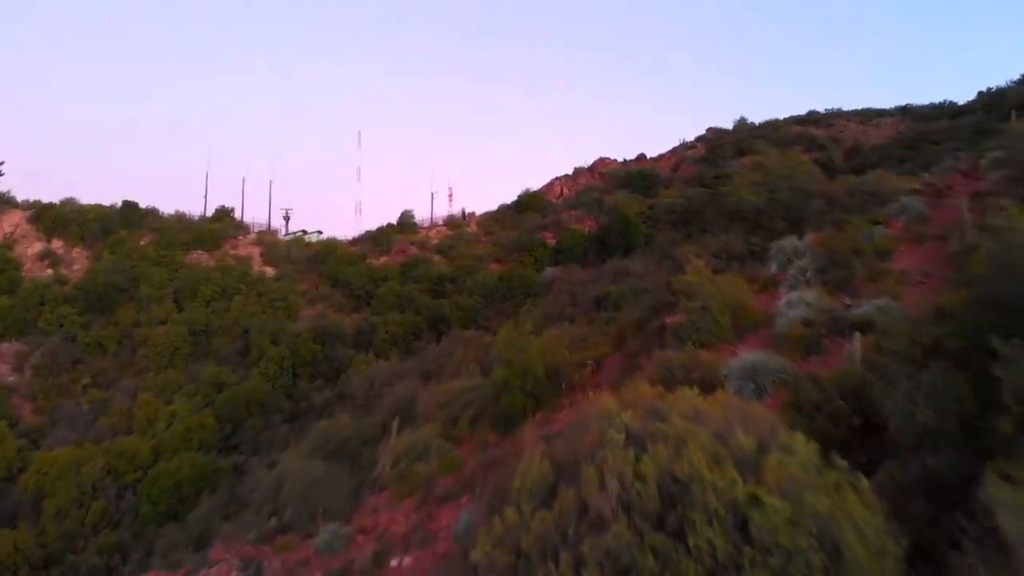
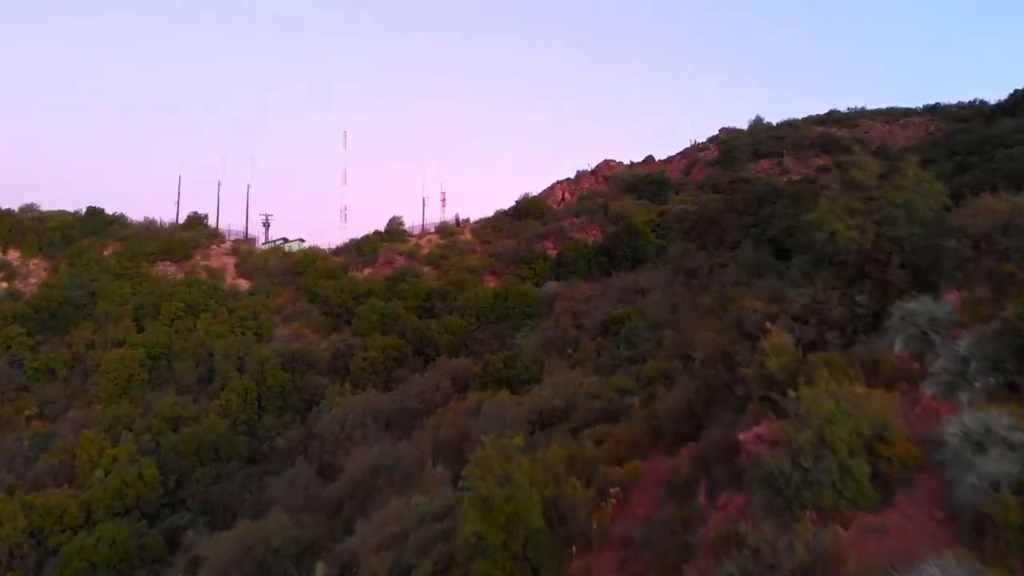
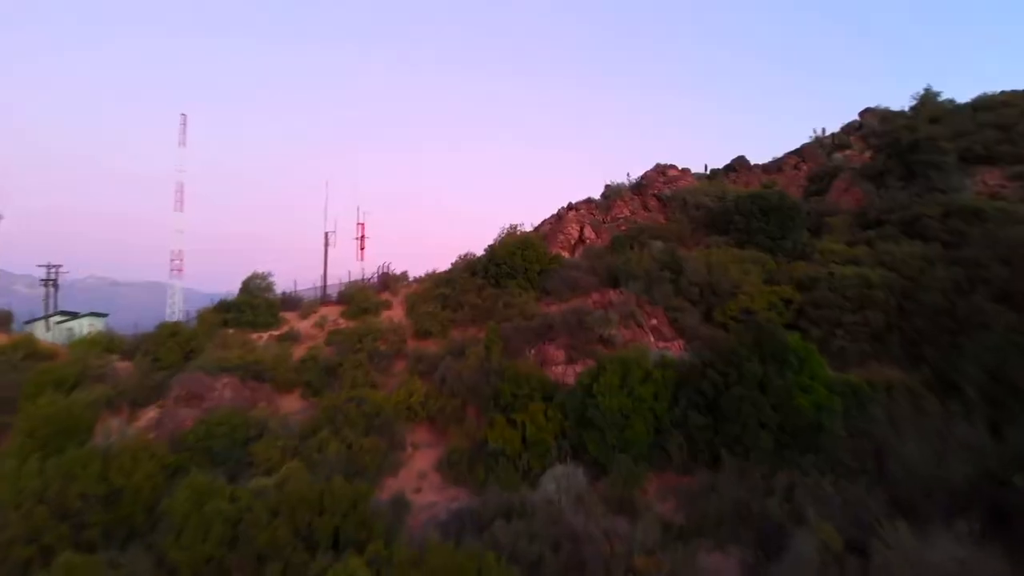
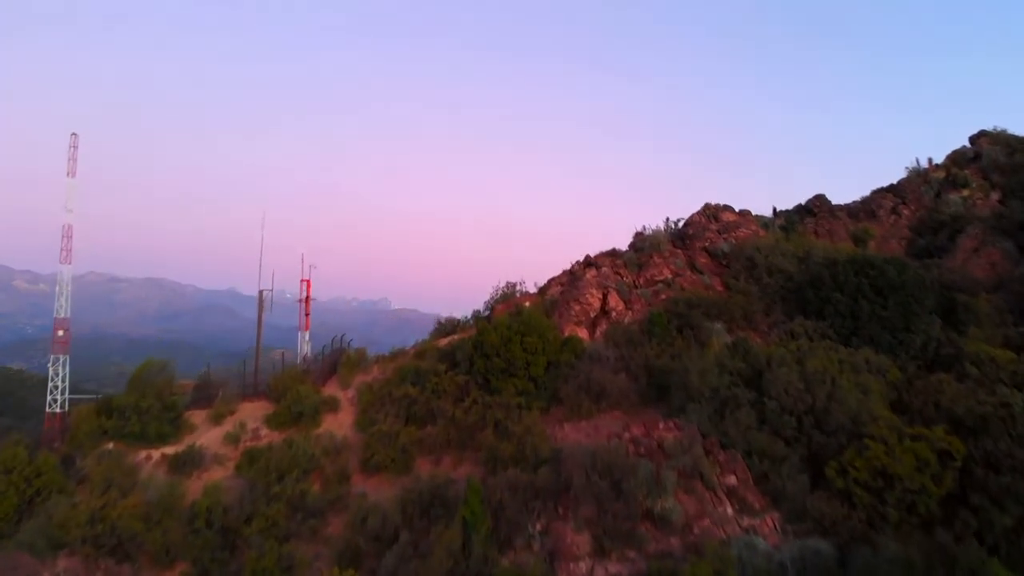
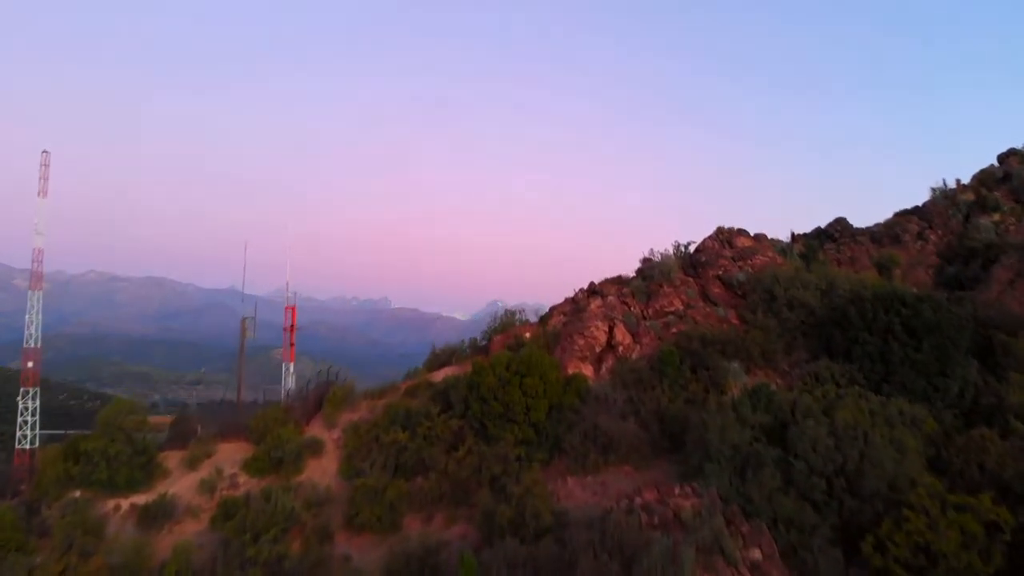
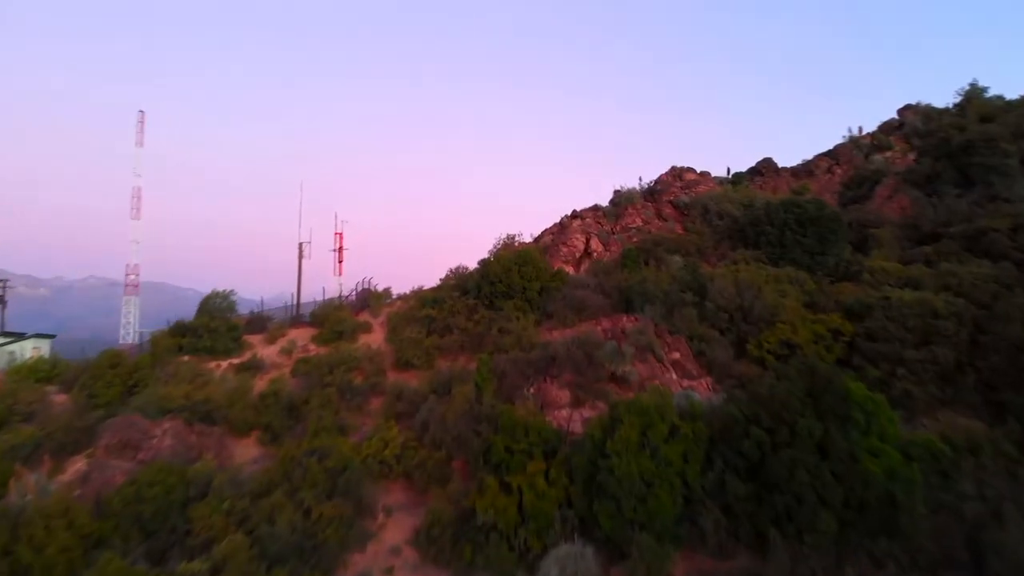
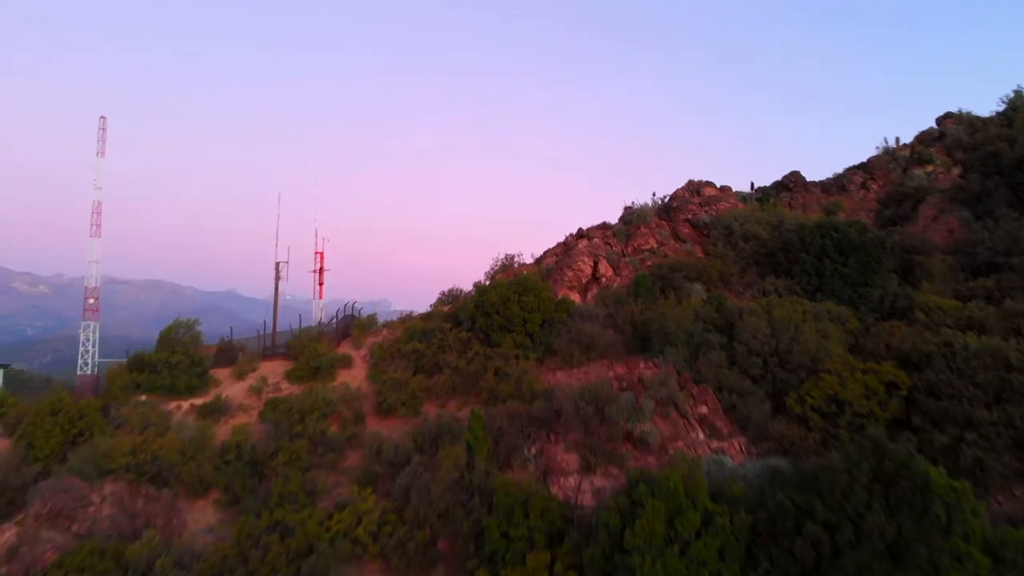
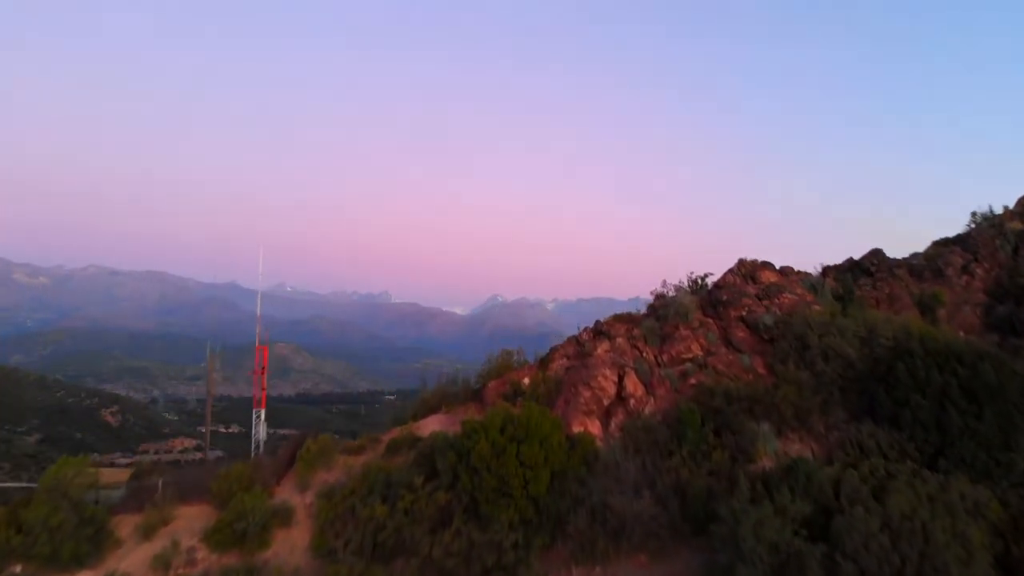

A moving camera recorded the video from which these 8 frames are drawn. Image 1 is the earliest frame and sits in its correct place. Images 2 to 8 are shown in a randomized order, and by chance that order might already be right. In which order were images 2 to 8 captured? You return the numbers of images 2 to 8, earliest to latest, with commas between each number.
2, 3, 6, 7, 4, 5, 8
